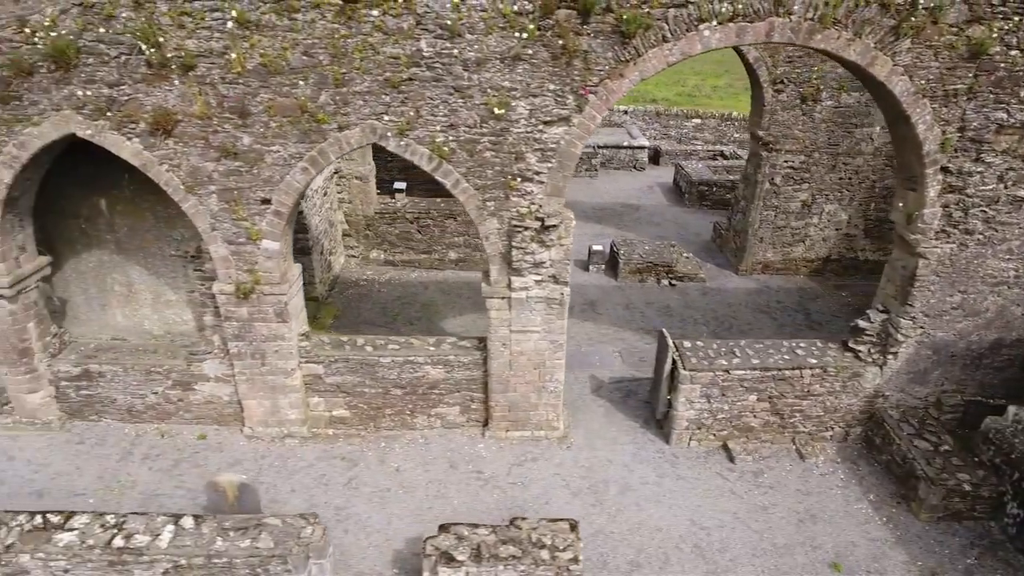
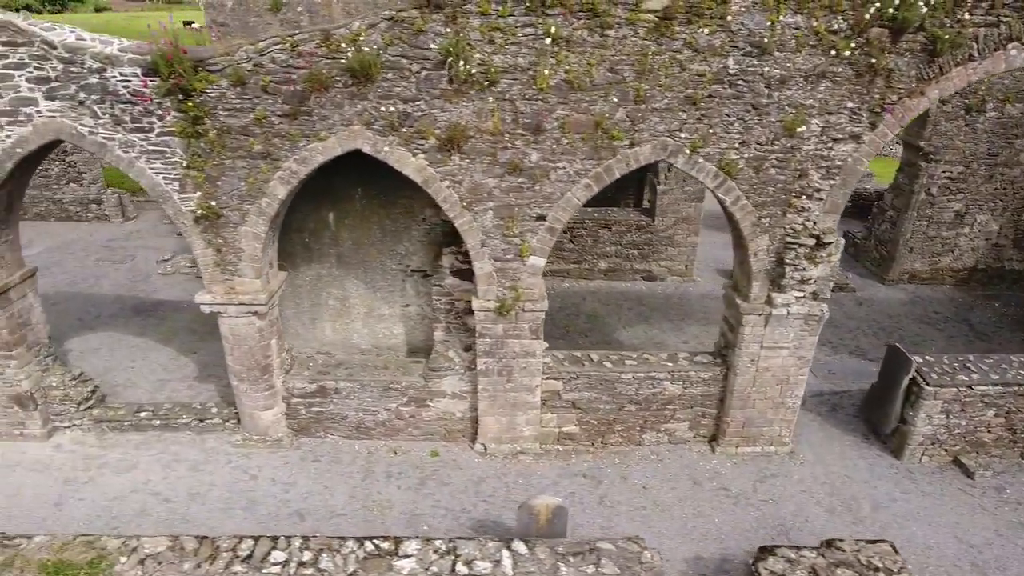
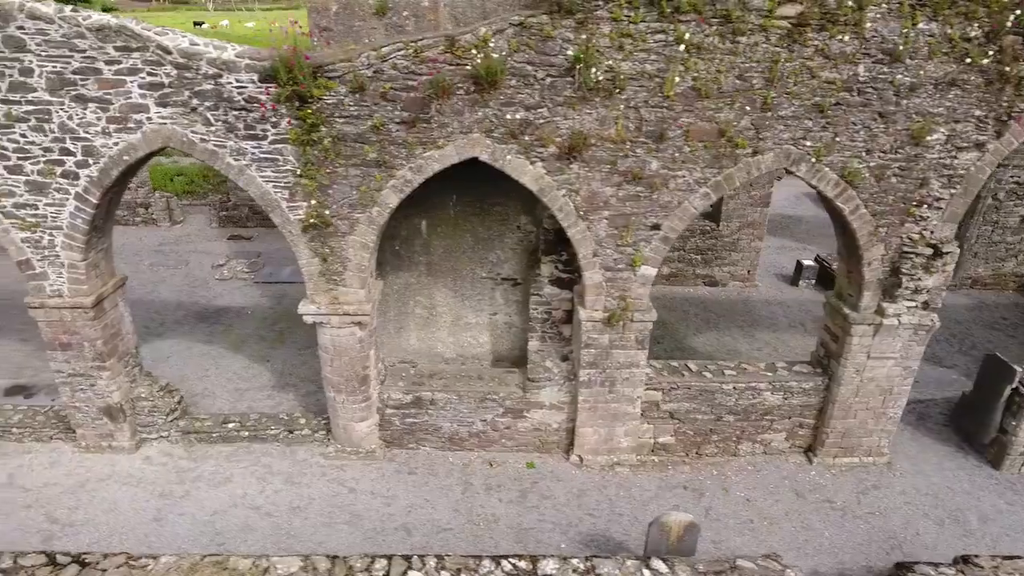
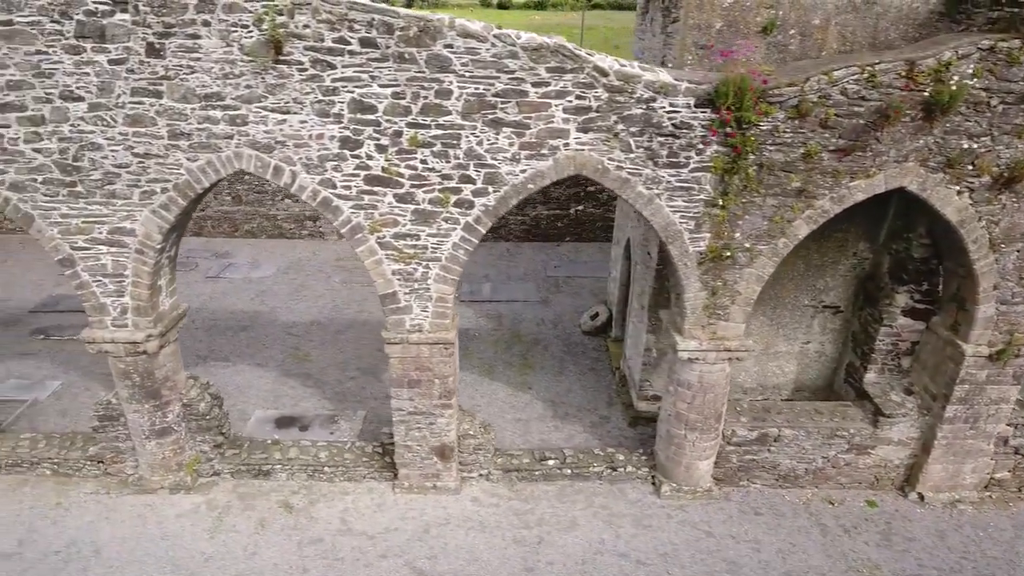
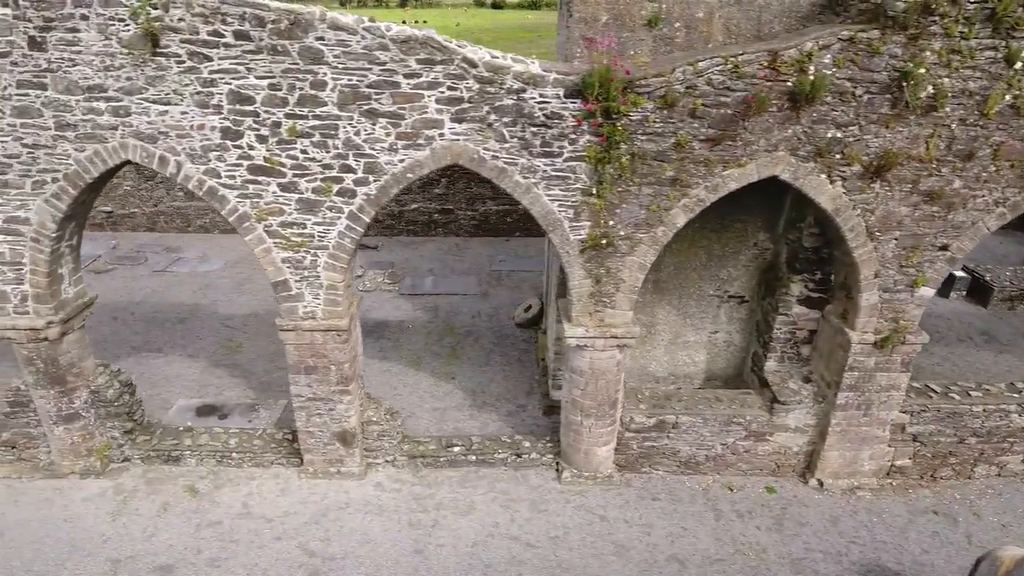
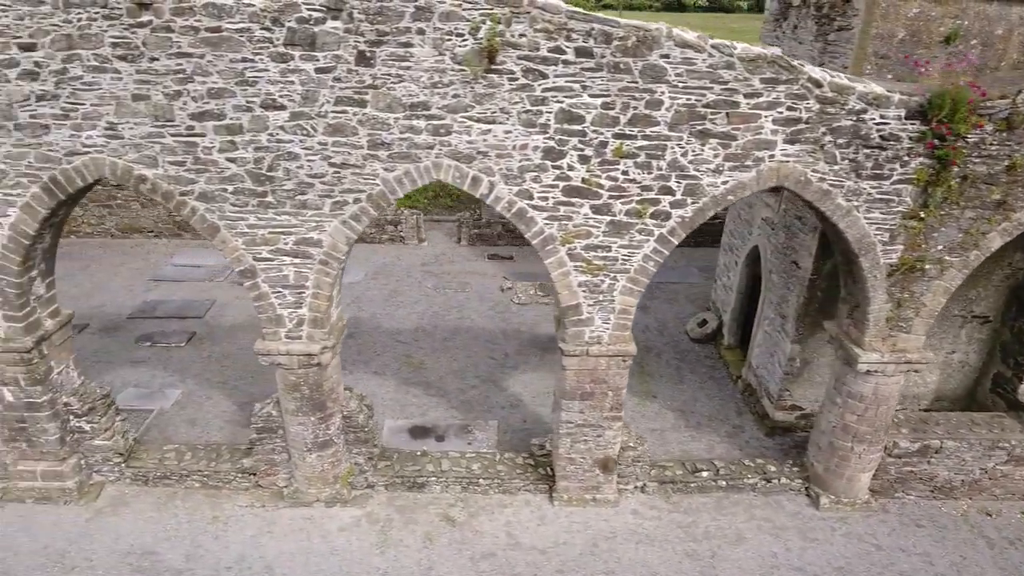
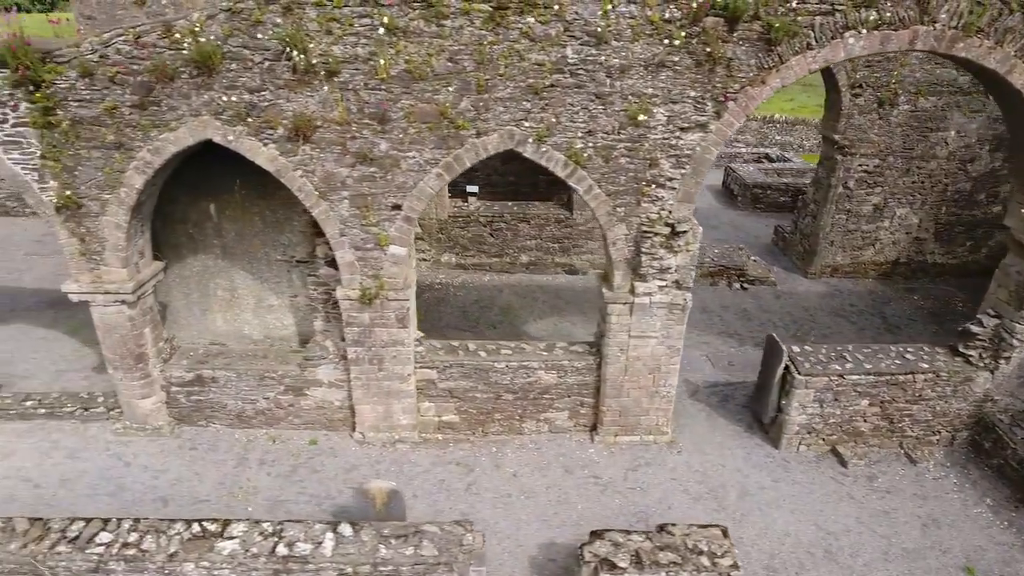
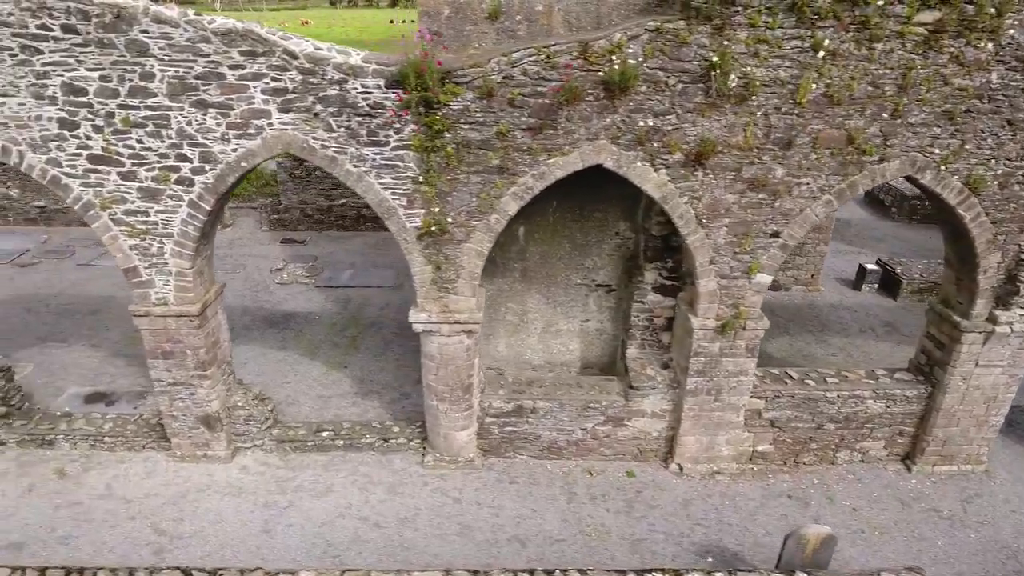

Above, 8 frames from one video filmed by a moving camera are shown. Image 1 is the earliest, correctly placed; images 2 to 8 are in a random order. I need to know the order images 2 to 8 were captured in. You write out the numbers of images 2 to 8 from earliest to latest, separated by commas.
7, 2, 3, 8, 5, 4, 6
